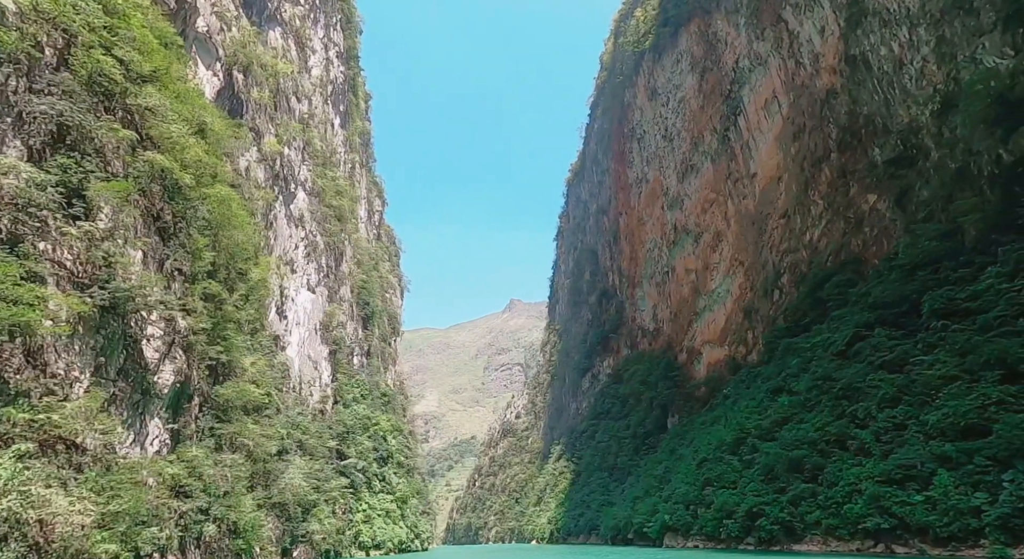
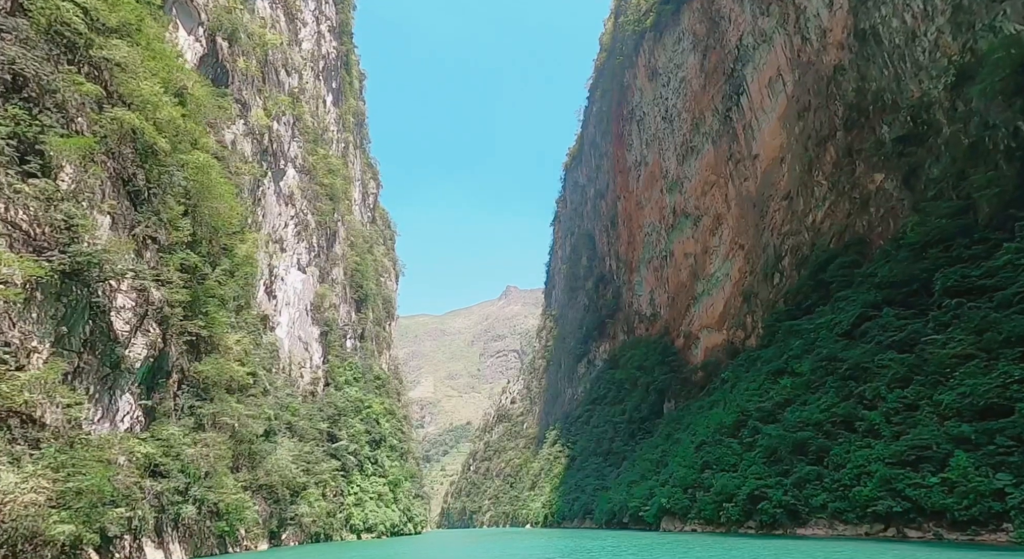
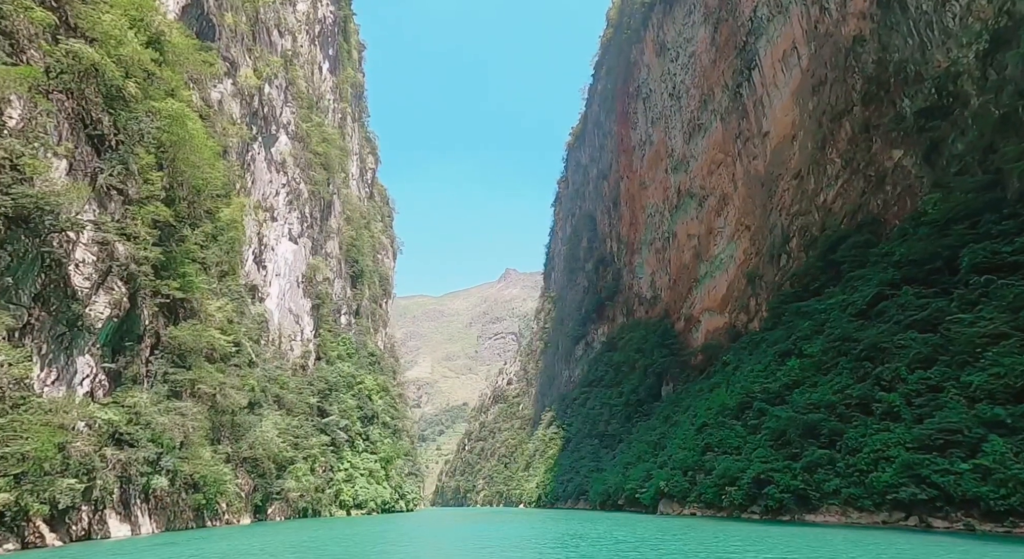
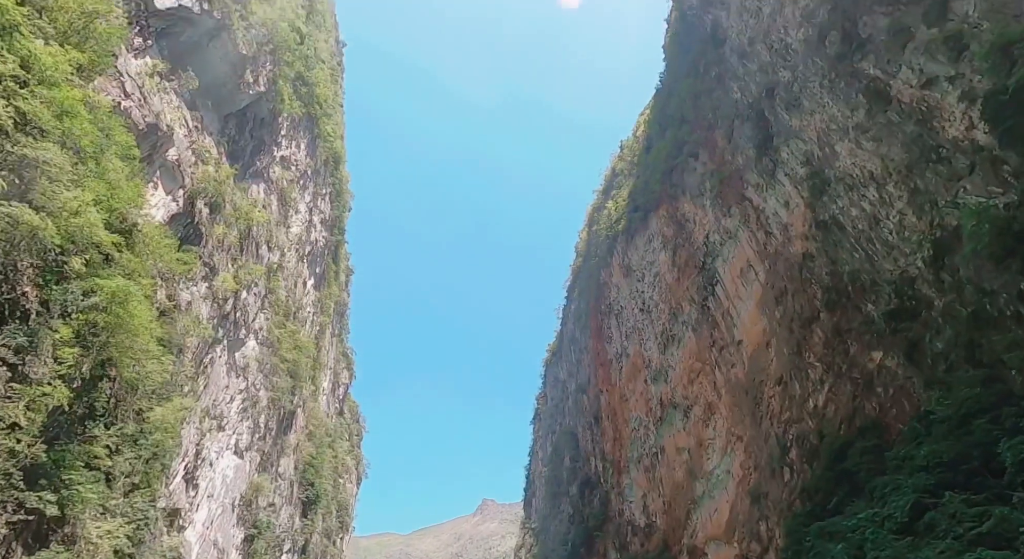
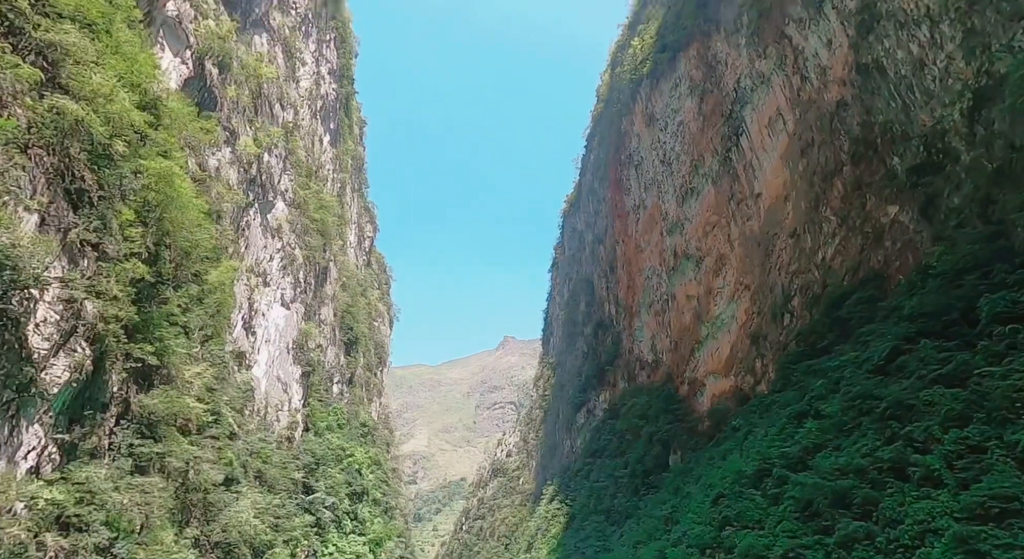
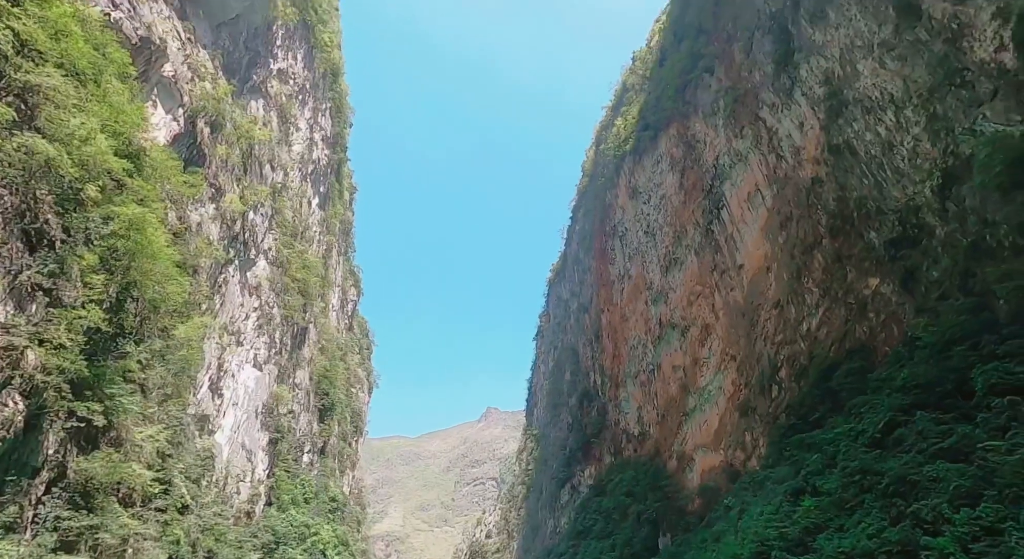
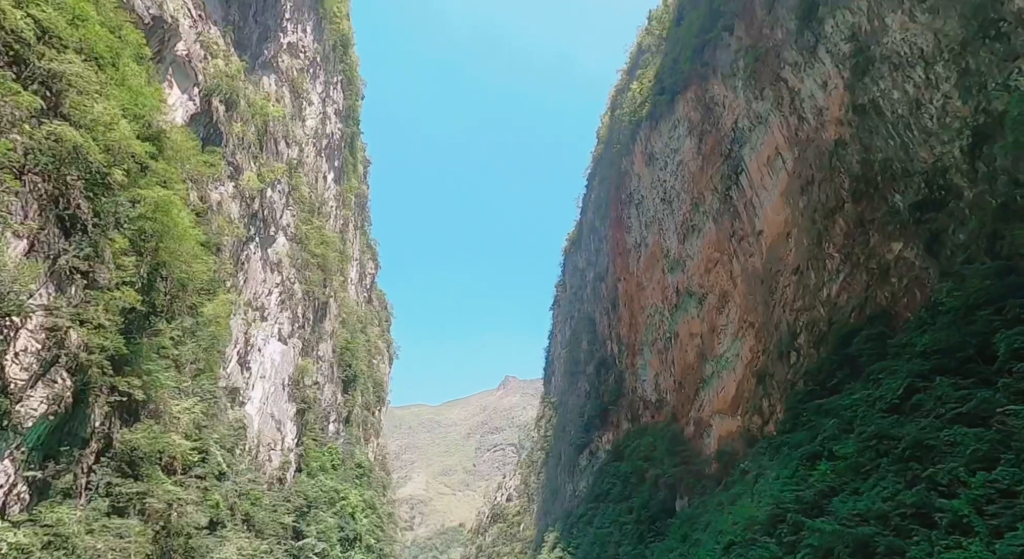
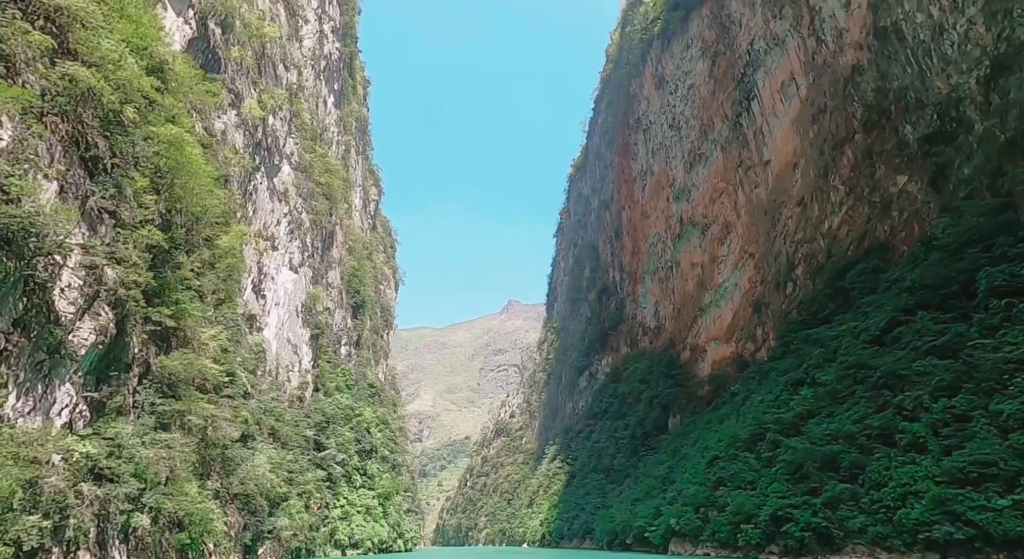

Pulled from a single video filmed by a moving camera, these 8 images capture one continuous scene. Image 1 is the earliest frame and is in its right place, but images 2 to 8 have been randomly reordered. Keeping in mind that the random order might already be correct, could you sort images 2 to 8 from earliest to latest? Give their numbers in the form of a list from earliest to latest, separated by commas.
2, 3, 8, 5, 7, 6, 4
